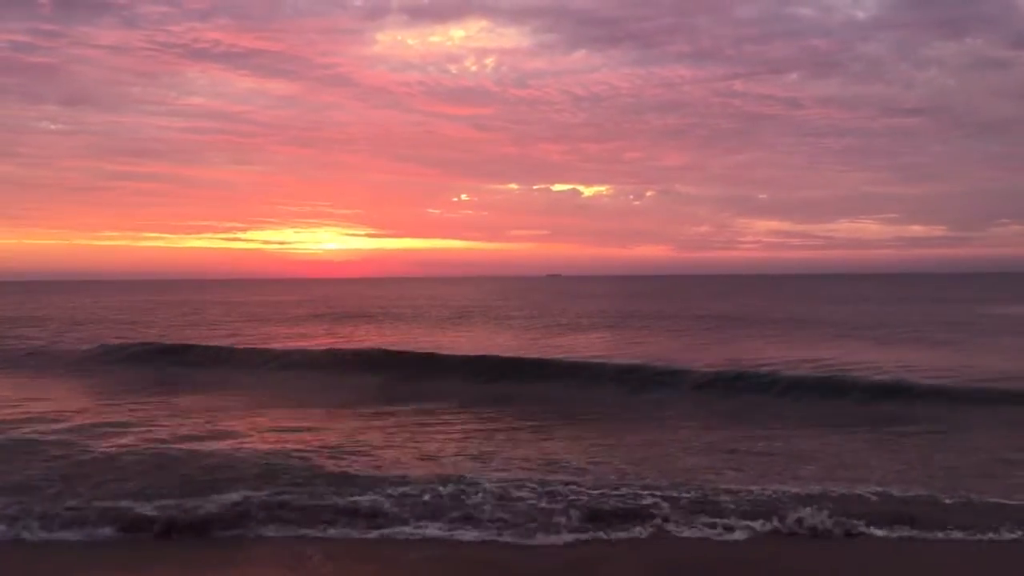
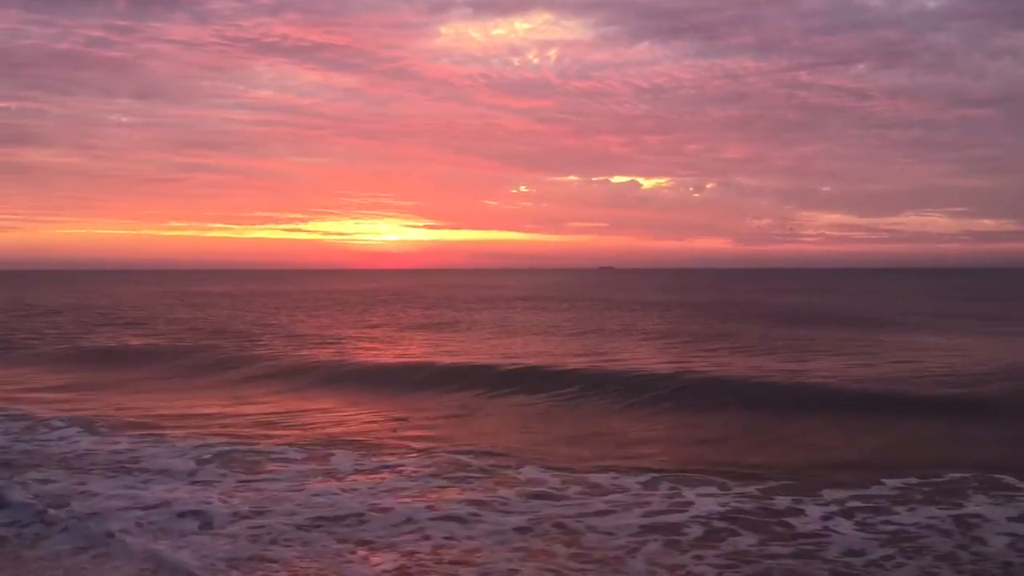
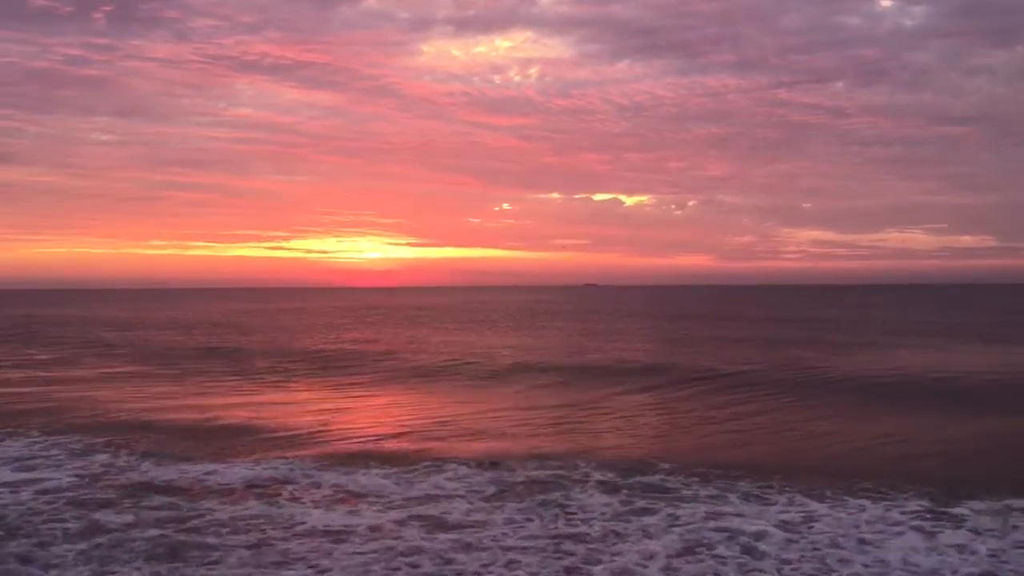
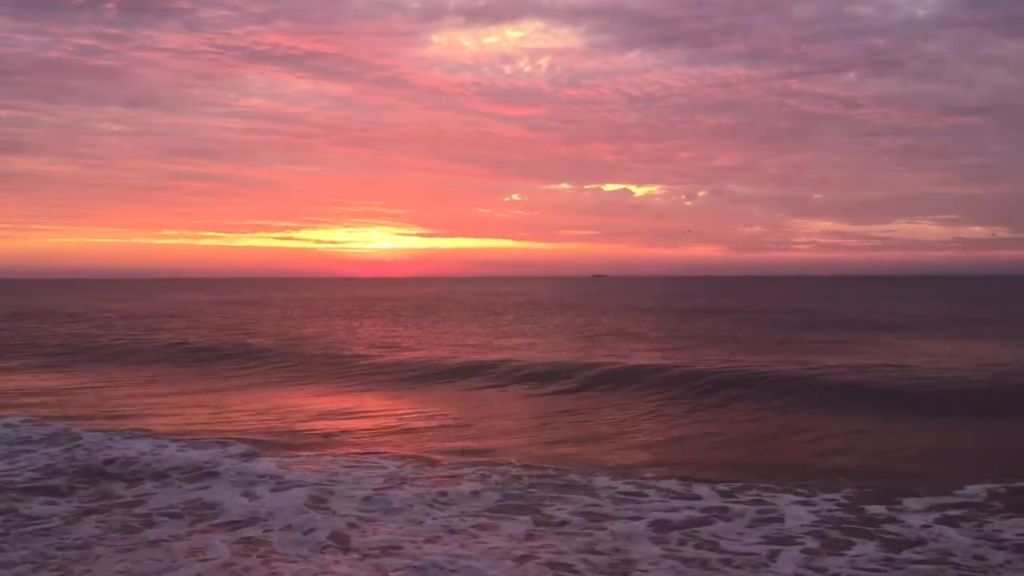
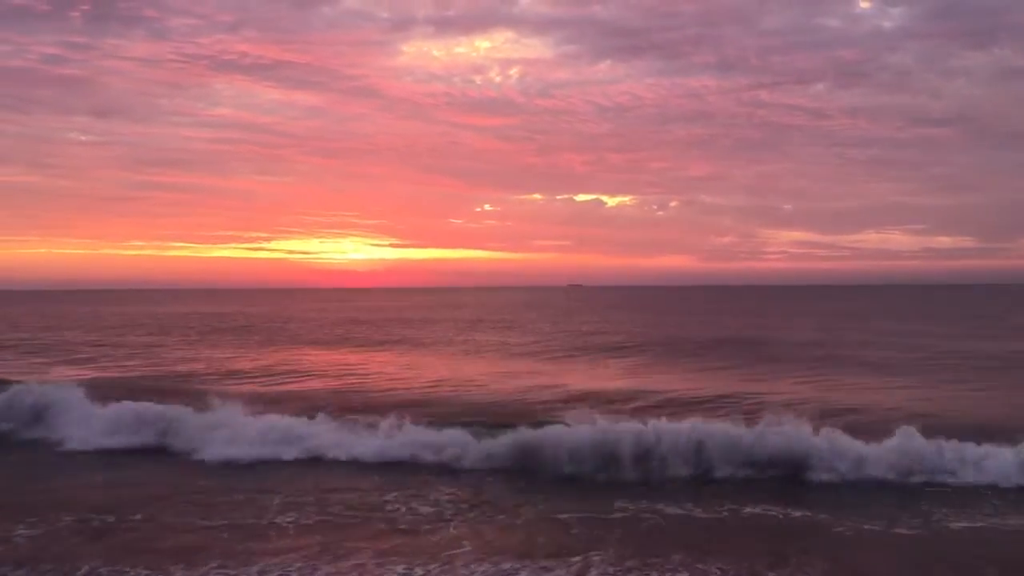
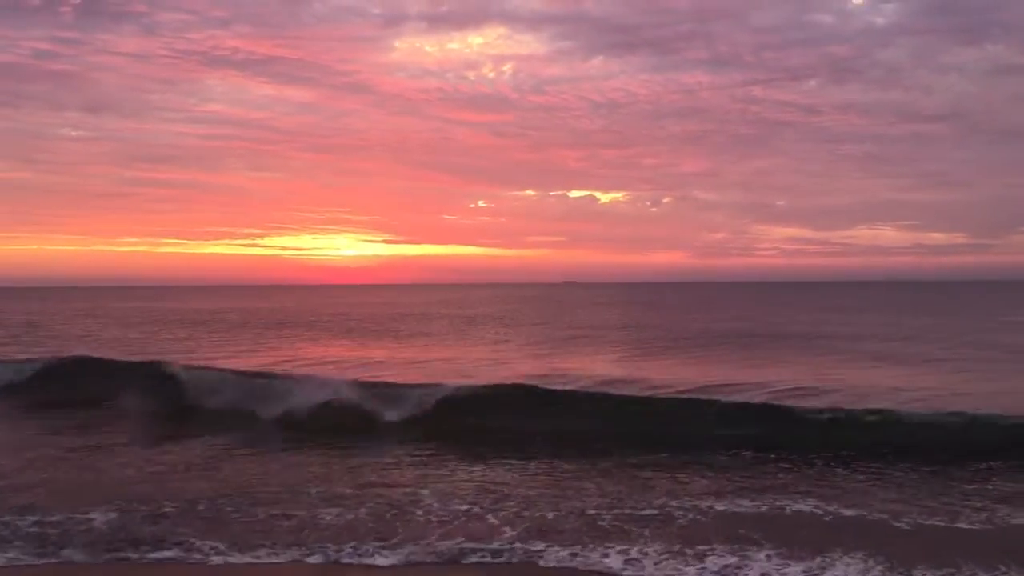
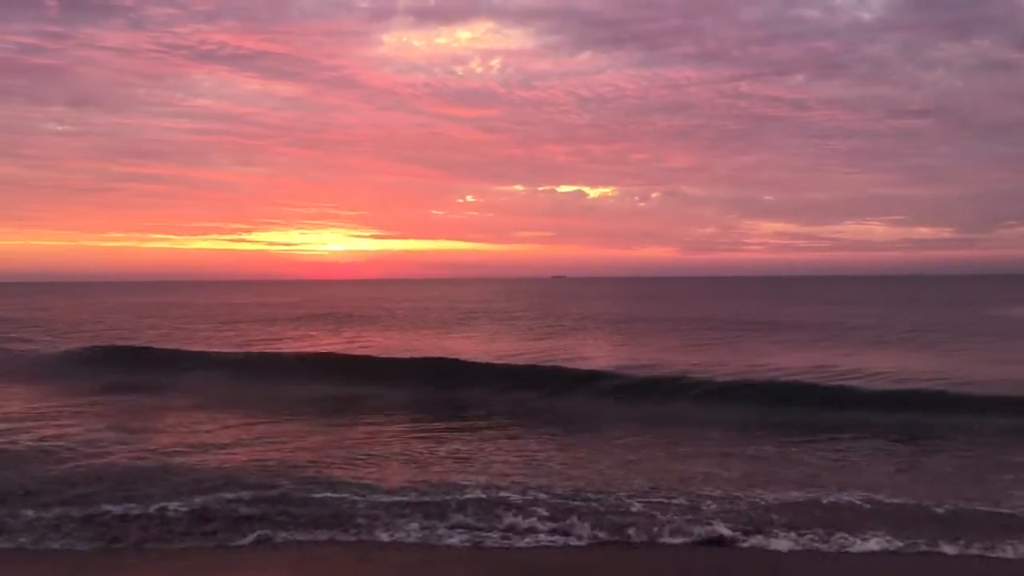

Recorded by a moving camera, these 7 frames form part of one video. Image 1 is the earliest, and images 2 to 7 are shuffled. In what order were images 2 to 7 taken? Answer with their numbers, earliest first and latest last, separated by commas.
7, 6, 5, 3, 4, 2
